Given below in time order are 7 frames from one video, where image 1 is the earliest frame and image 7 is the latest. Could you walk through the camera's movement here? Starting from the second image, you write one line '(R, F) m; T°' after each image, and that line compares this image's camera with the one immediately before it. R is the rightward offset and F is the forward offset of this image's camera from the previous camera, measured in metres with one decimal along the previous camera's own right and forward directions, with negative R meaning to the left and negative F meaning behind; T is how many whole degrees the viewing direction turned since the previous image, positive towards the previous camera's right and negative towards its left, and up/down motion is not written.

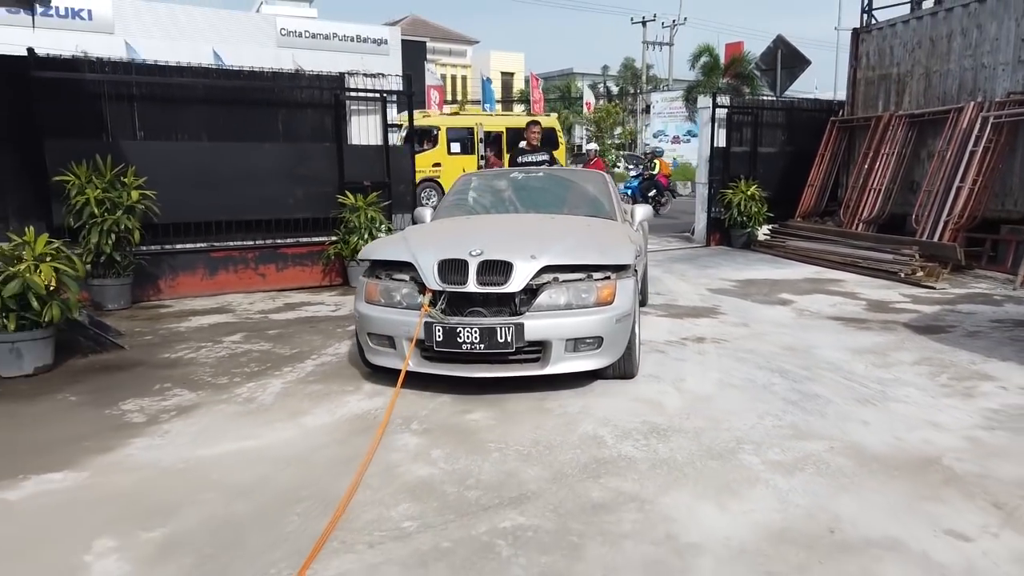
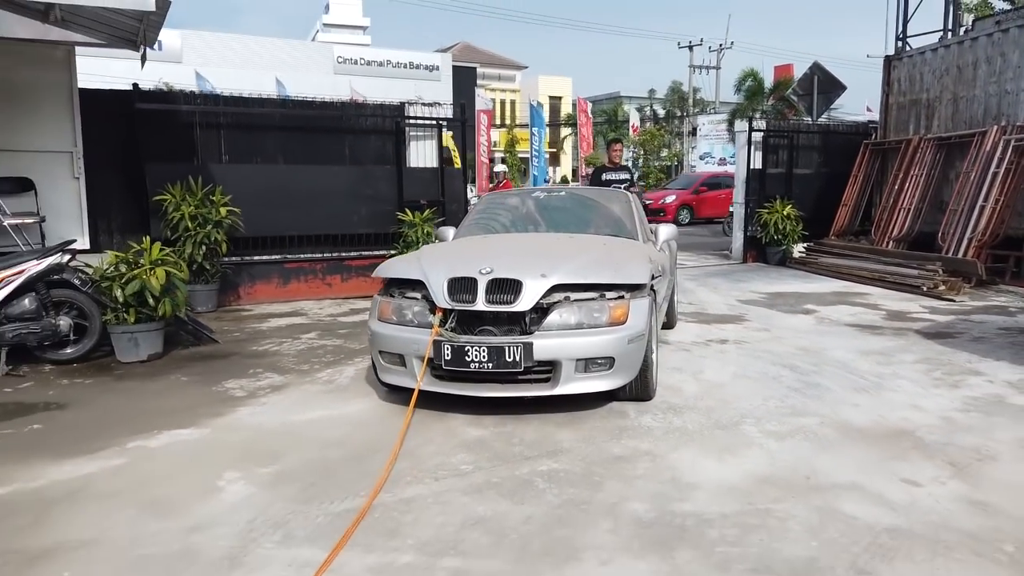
(0.0, -0.8) m; -3°
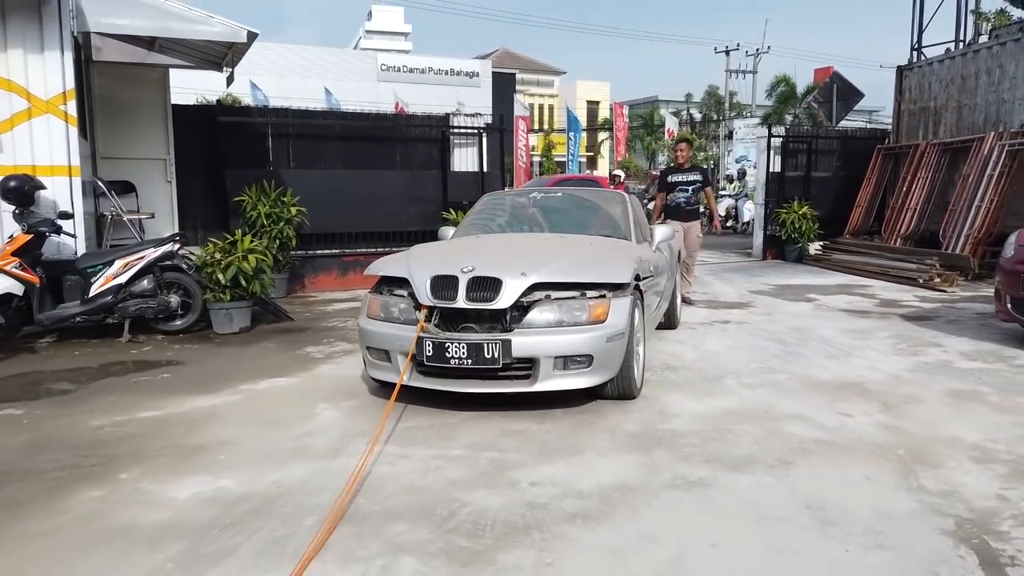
(+0.1, -1.1) m; -3°
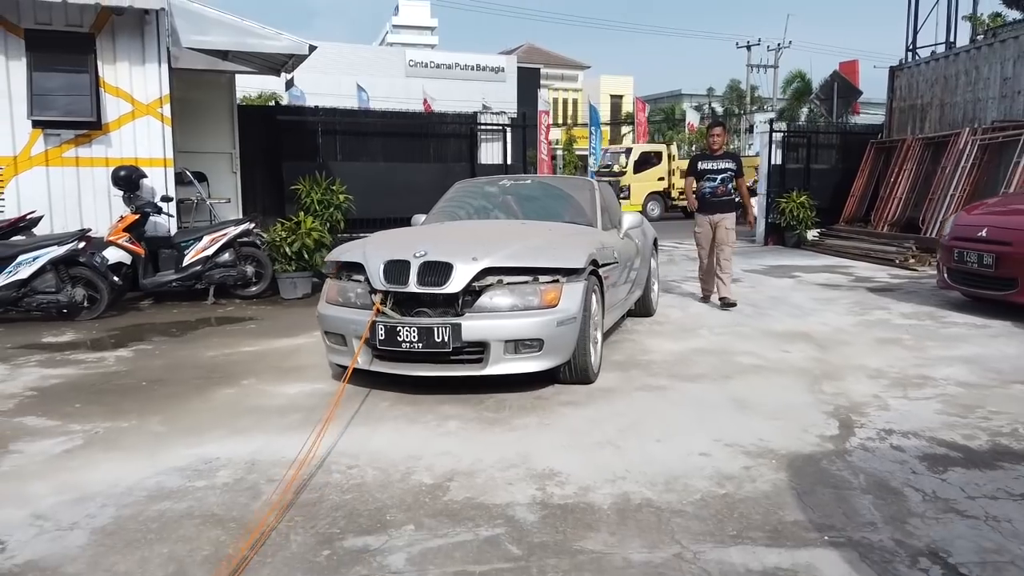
(+0.1, -1.3) m; -2°
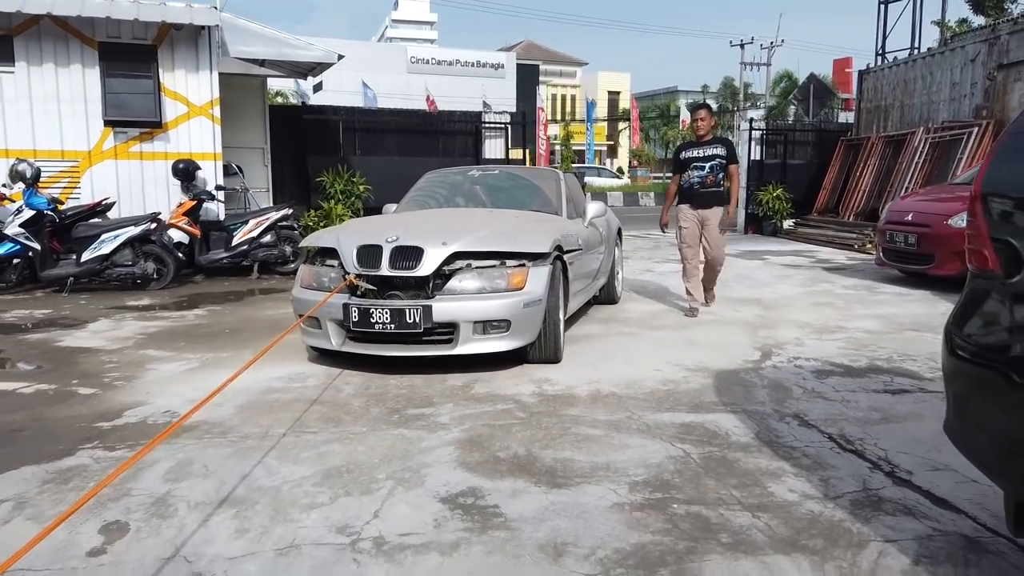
(0.0, -1.3) m; 0°
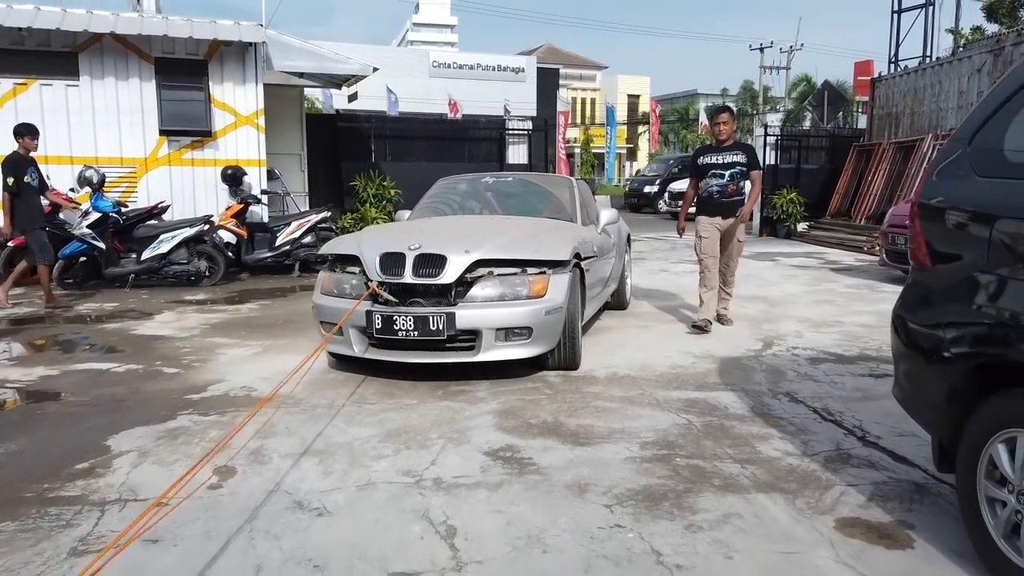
(-0.1, -0.6) m; -1°
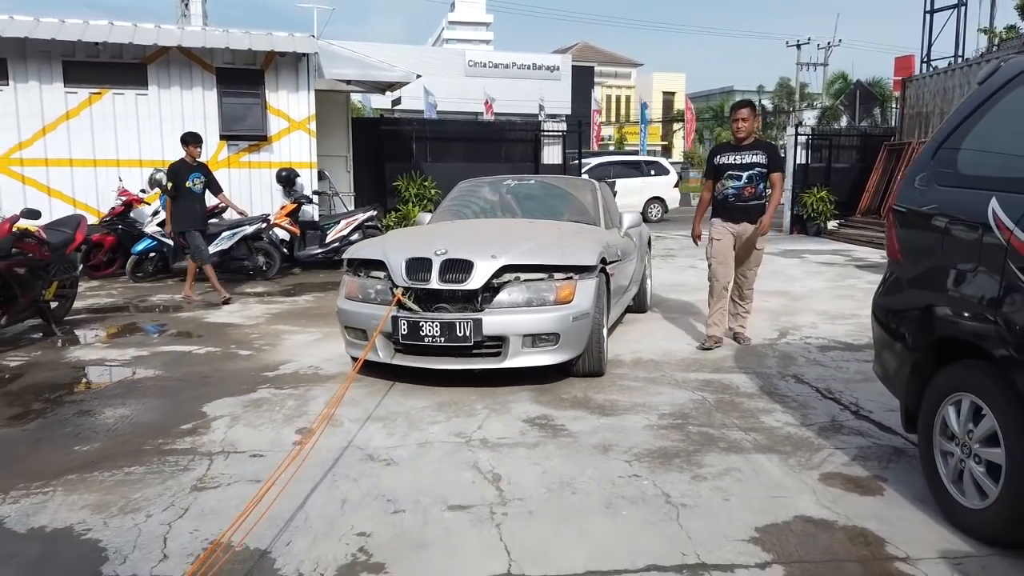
(0.0, -0.6) m; -3°
